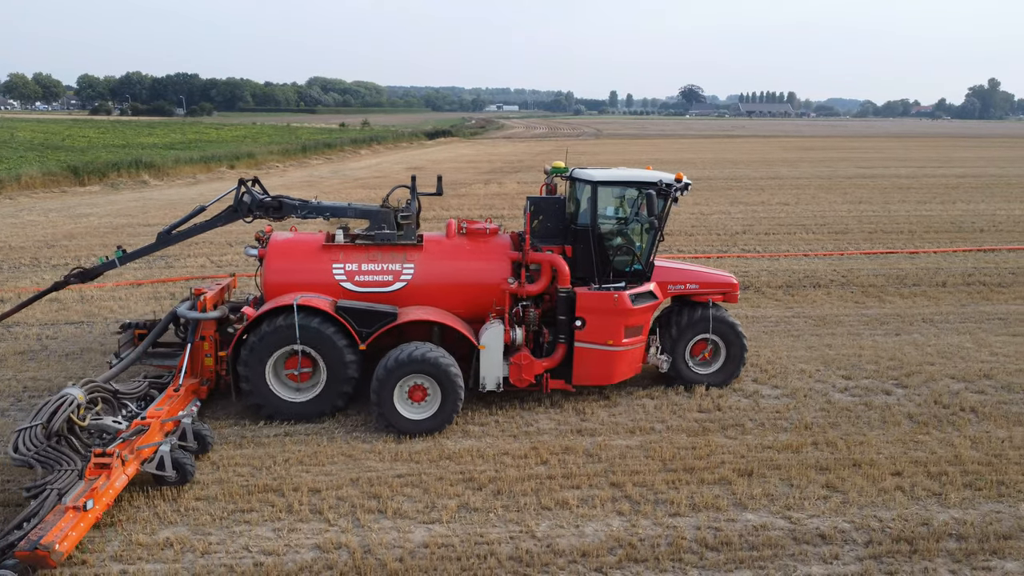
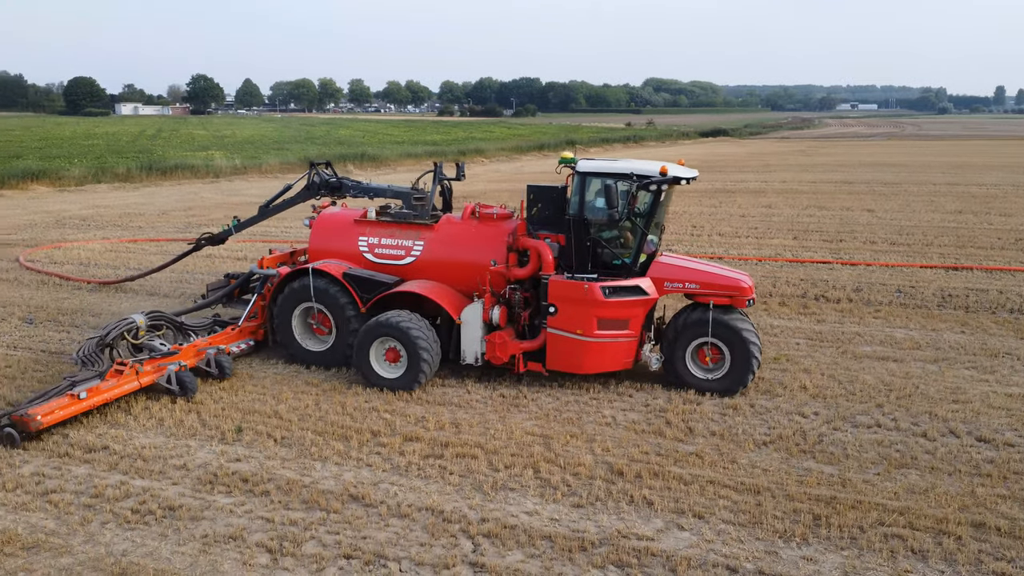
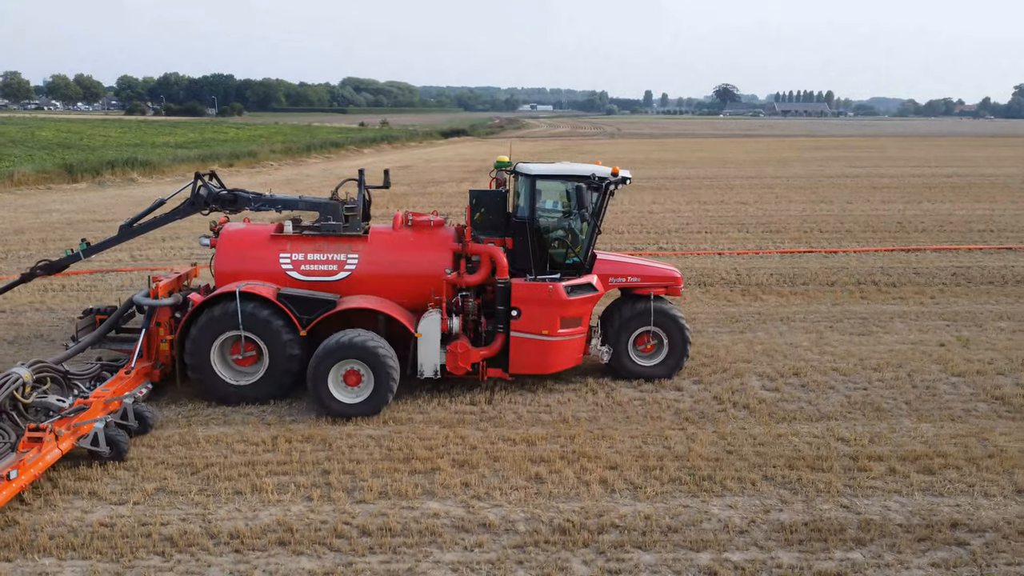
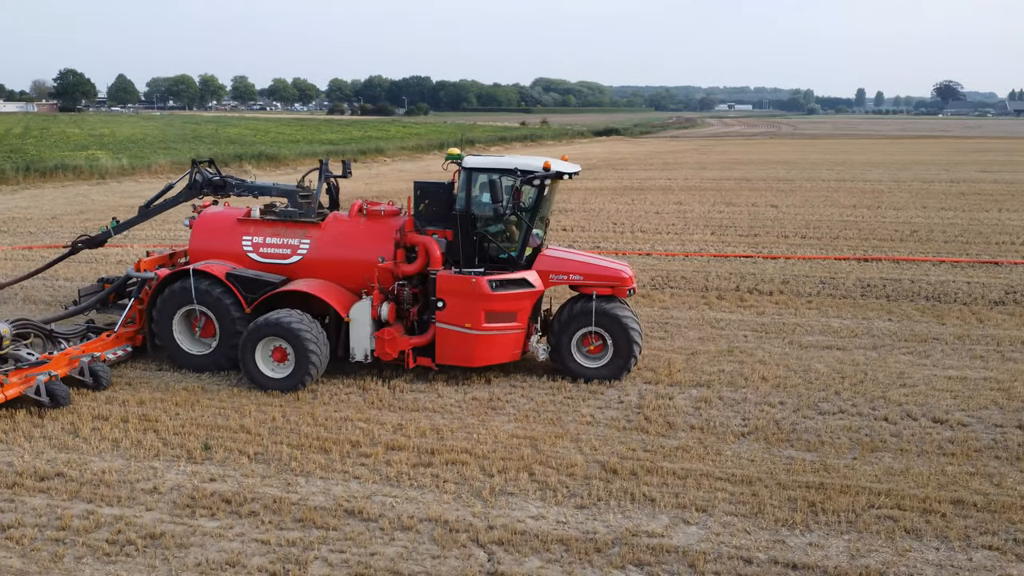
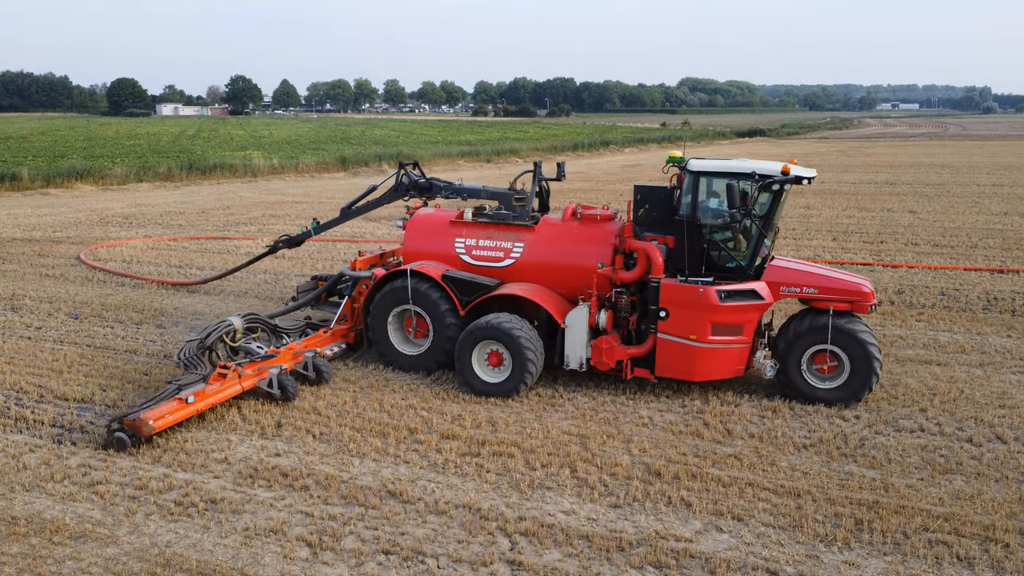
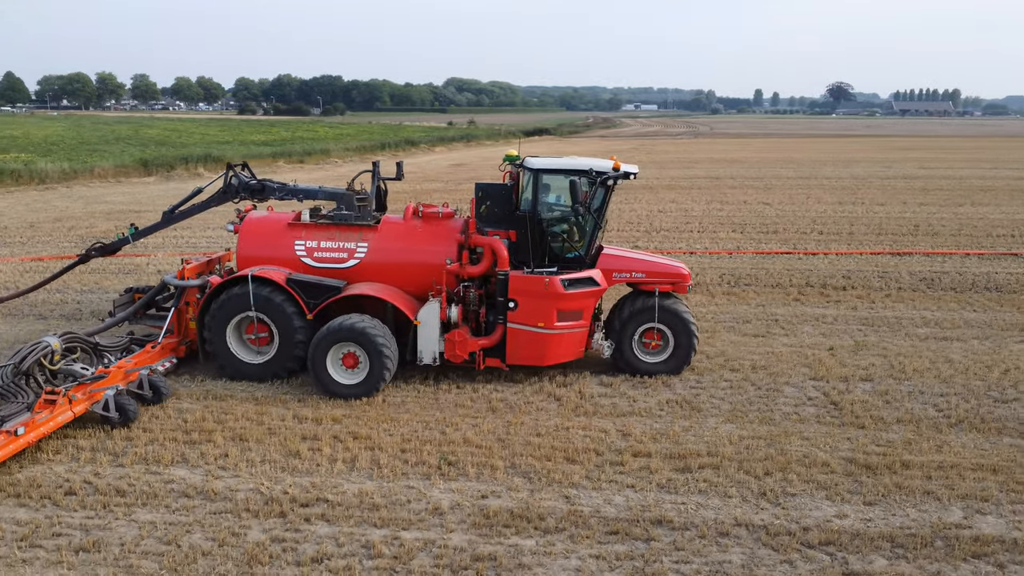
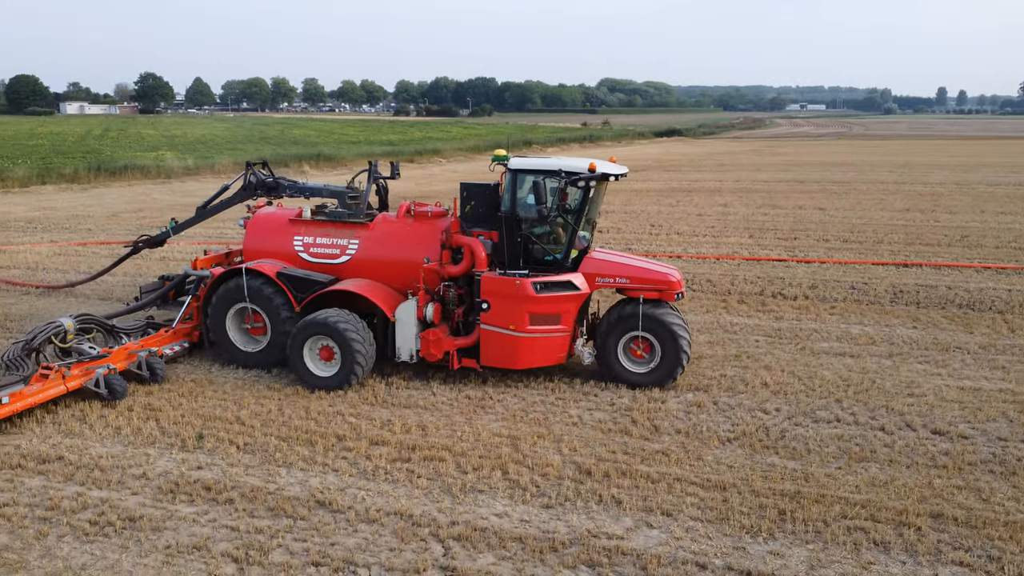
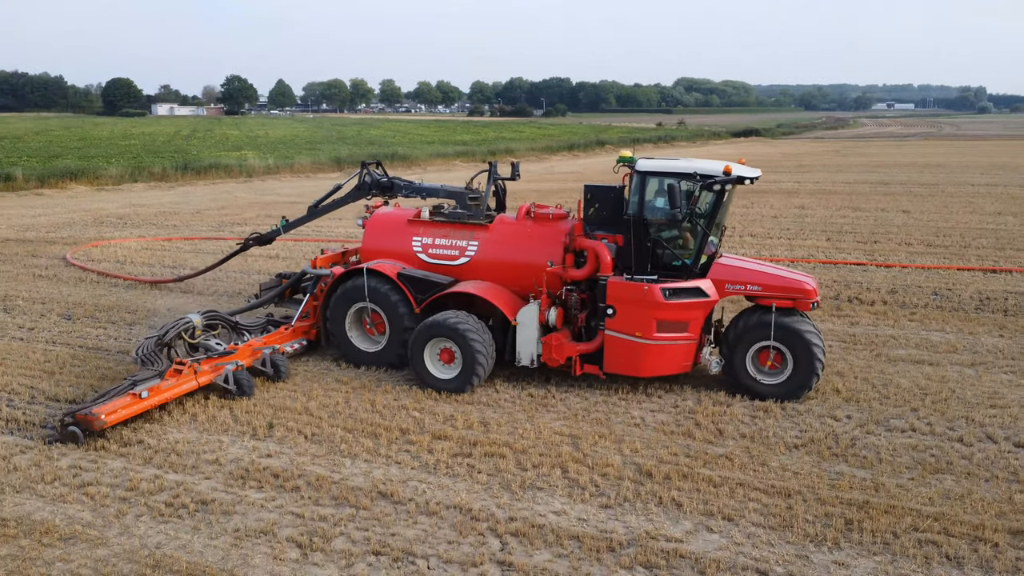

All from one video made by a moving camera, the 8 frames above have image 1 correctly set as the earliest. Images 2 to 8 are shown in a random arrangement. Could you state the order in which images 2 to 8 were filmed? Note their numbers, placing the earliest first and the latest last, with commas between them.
3, 6, 4, 7, 2, 8, 5
